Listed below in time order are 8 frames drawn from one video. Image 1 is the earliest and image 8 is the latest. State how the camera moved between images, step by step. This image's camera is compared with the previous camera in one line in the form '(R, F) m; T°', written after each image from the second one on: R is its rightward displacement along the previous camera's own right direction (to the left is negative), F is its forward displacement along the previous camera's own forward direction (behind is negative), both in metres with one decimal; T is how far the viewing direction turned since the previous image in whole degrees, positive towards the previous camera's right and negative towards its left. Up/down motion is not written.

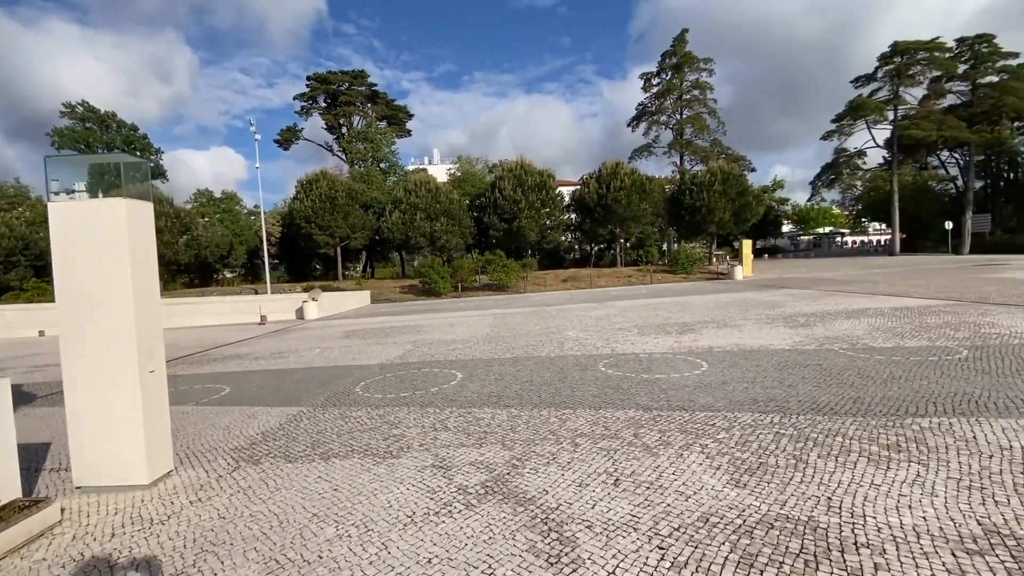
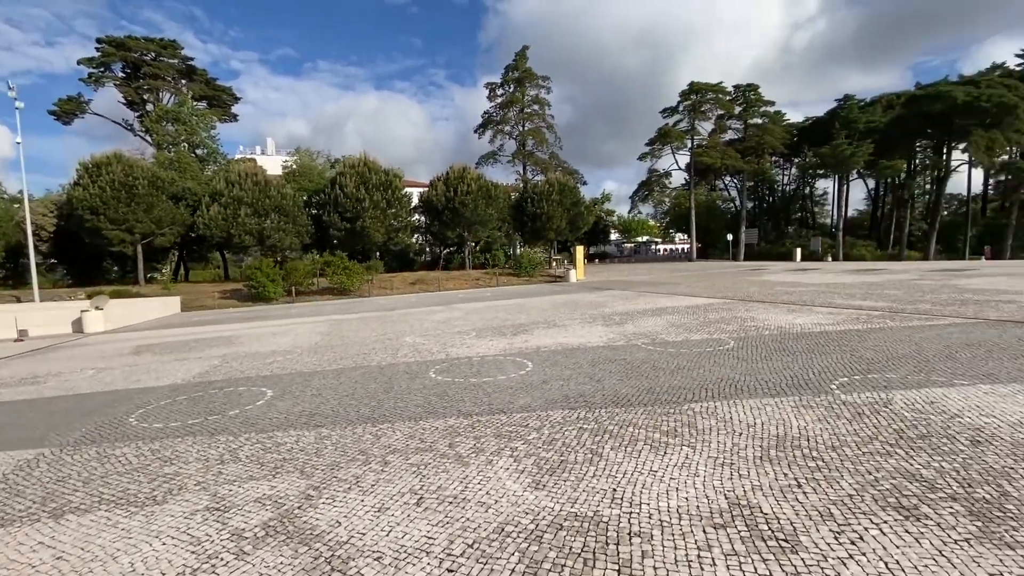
(+0.4, +0.2) m; +18°
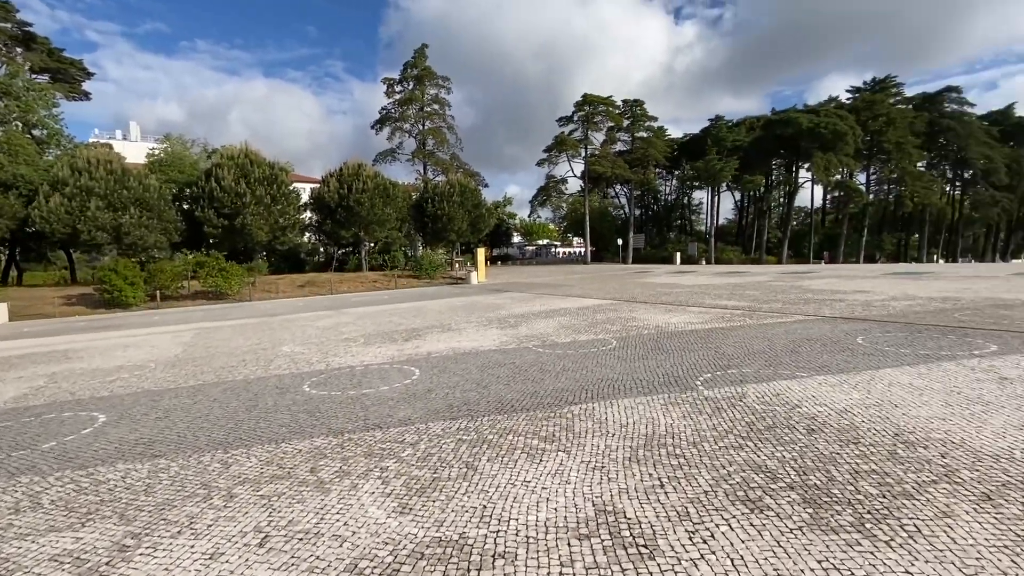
(+0.3, +0.2) m; +11°
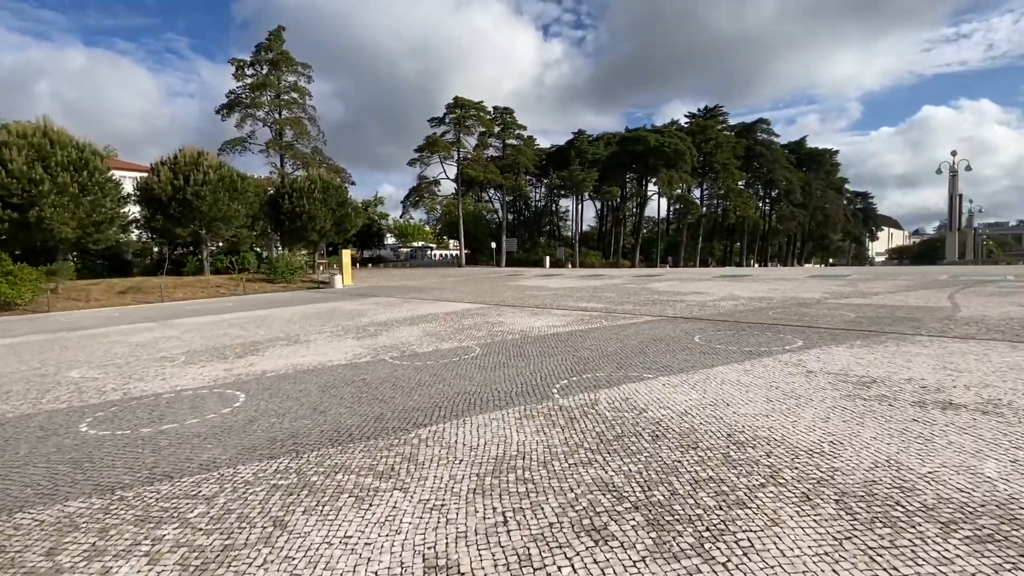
(+0.3, +0.5) m; +15°
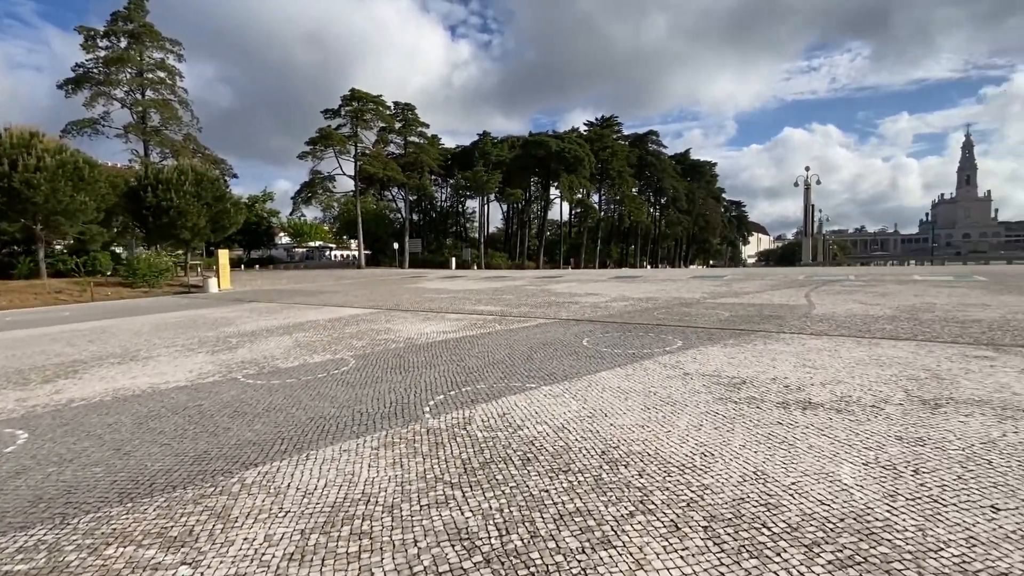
(+0.4, +0.5) m; +11°
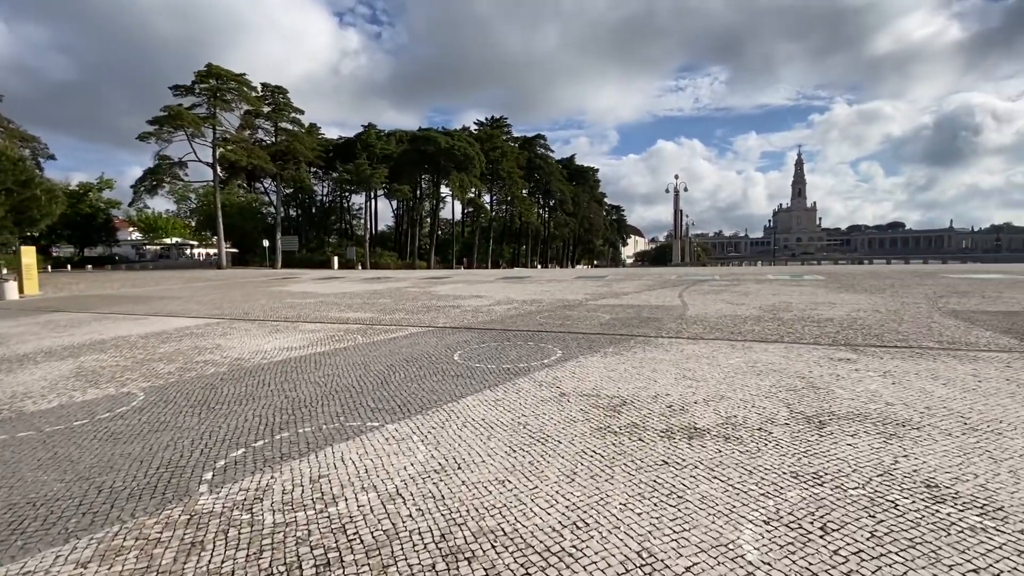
(+0.5, +1.1) m; +13°
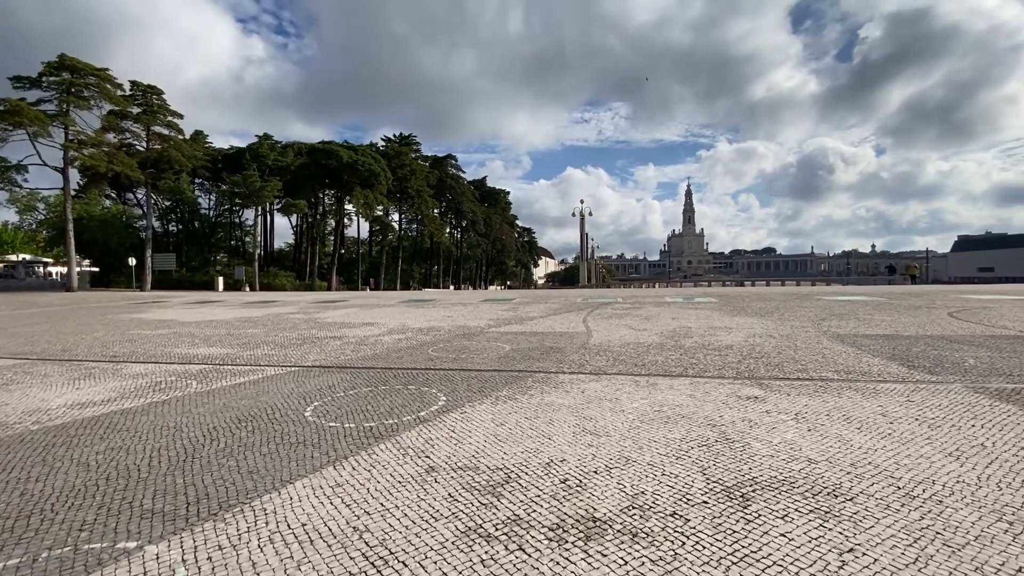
(+0.5, +1.1) m; +10°
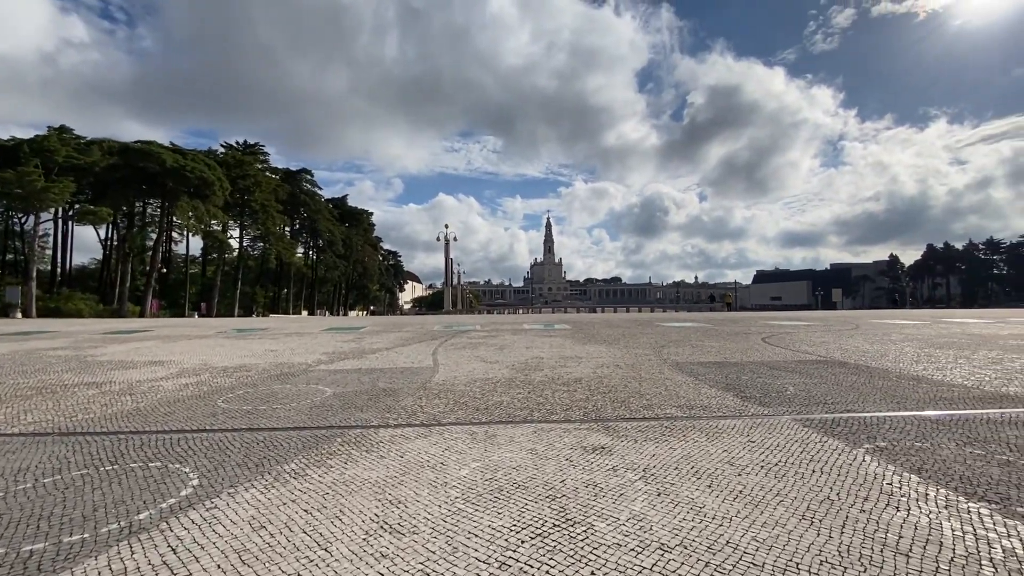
(+0.6, +1.1) m; +16°
